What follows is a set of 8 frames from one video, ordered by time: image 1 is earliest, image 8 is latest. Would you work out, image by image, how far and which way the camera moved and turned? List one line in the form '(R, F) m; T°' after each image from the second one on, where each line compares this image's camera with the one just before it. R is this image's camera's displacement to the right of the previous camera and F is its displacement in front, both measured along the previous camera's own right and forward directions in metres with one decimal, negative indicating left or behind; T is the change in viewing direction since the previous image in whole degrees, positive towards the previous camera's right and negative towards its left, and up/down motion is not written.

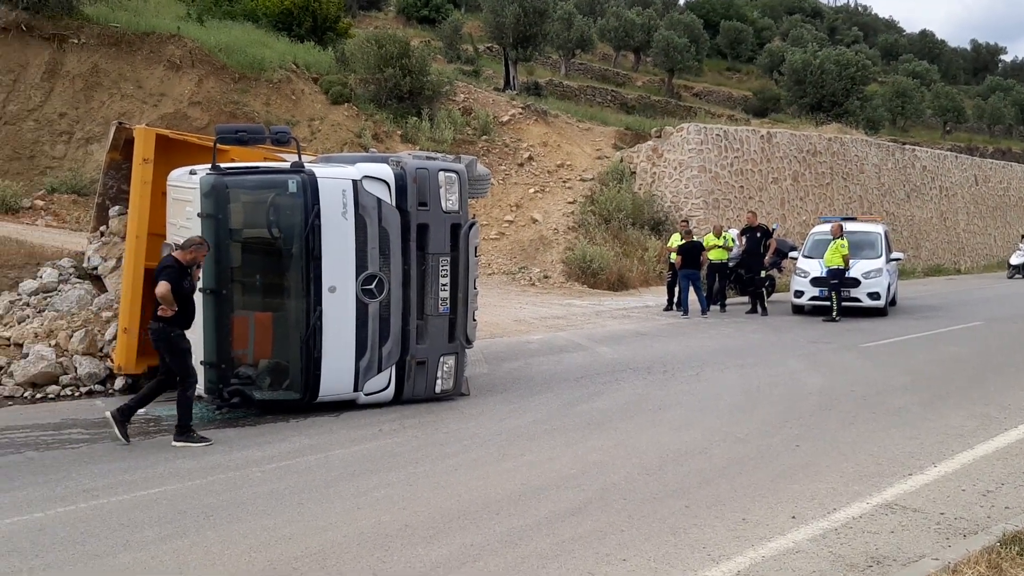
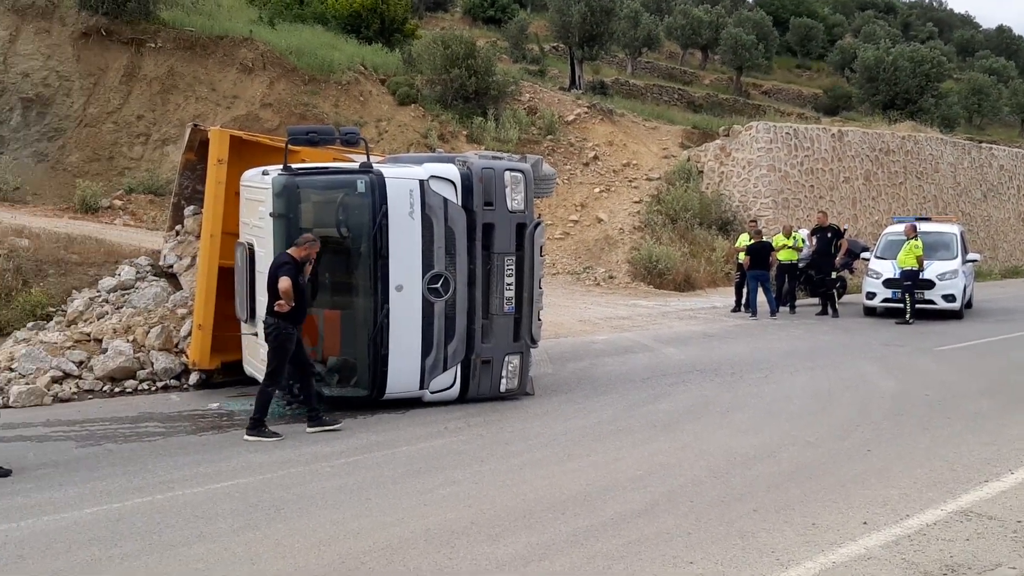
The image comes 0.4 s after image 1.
(0.0, 0.0) m; -4°
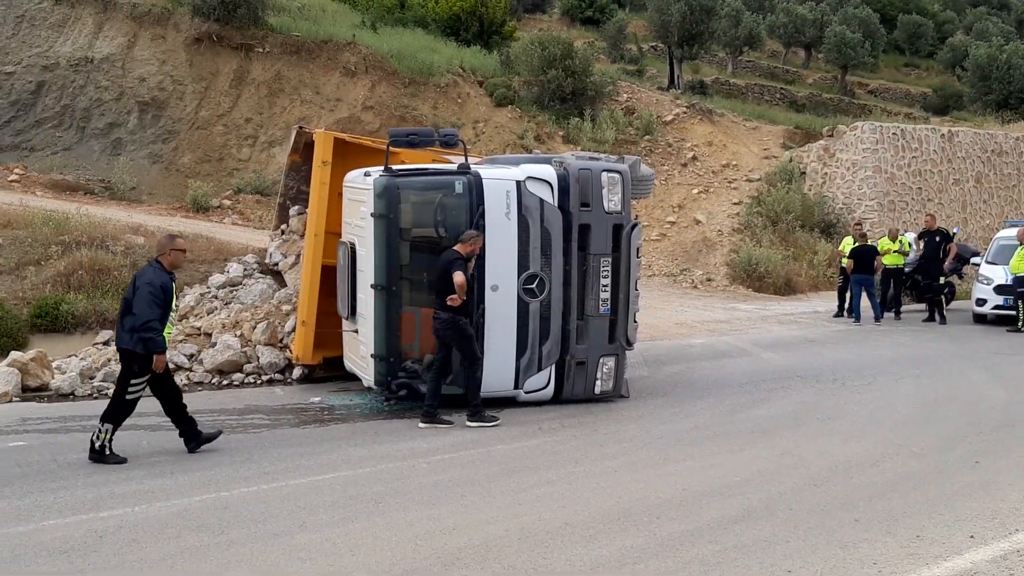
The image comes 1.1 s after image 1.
(0.0, 0.0) m; -6°
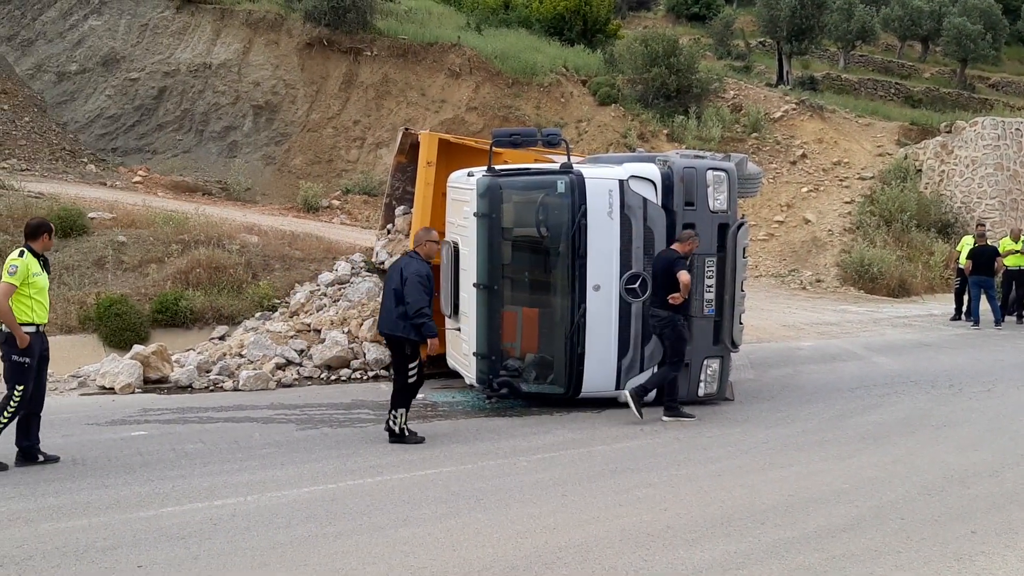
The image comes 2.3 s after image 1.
(0.0, 0.0) m; -6°
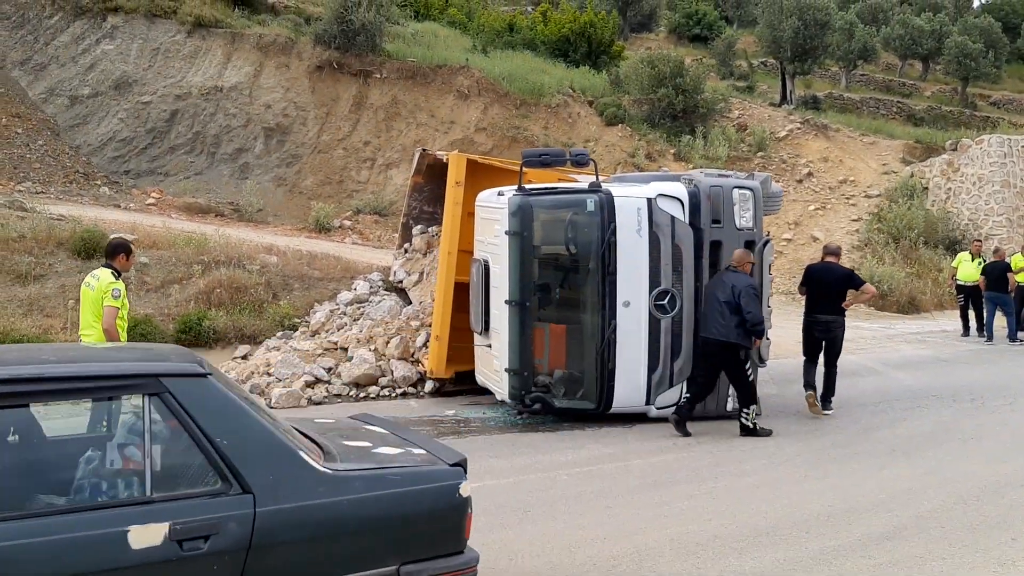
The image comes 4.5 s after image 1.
(-0.2, -0.1) m; 0°
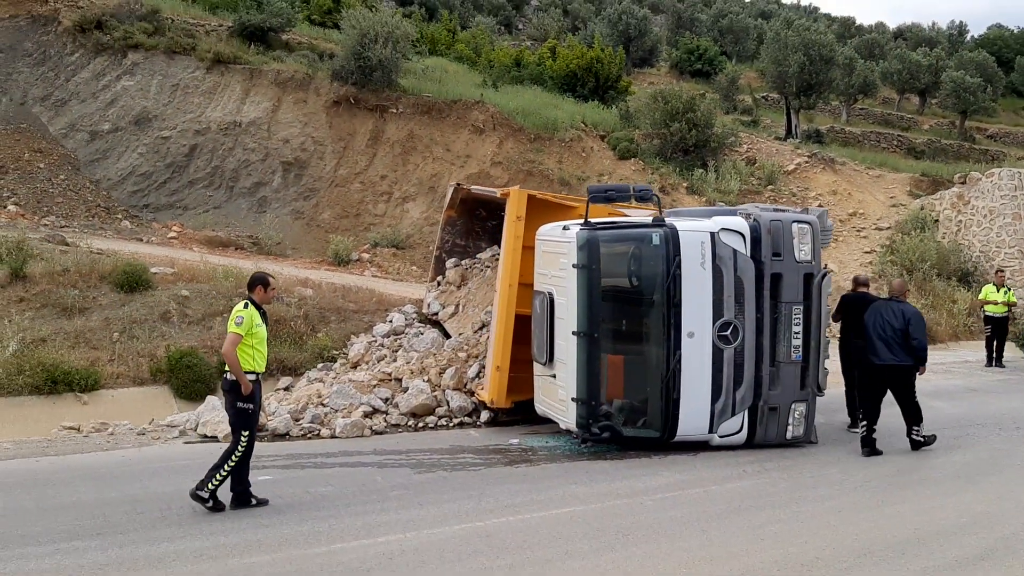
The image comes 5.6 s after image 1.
(-0.6, -0.2) m; +1°
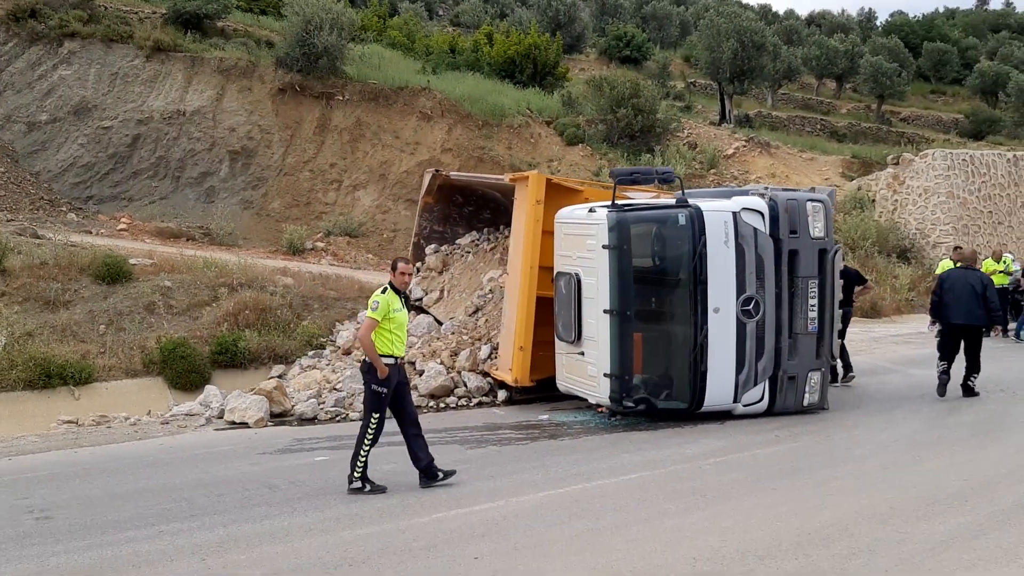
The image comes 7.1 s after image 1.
(-1.0, -0.2) m; +5°
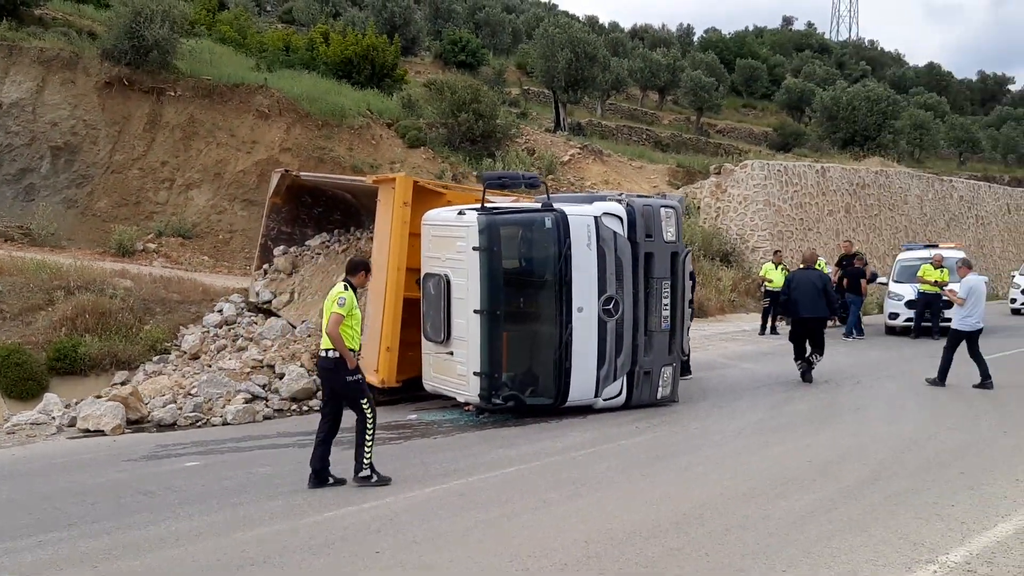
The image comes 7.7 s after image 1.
(-0.4, -0.2) m; +10°
